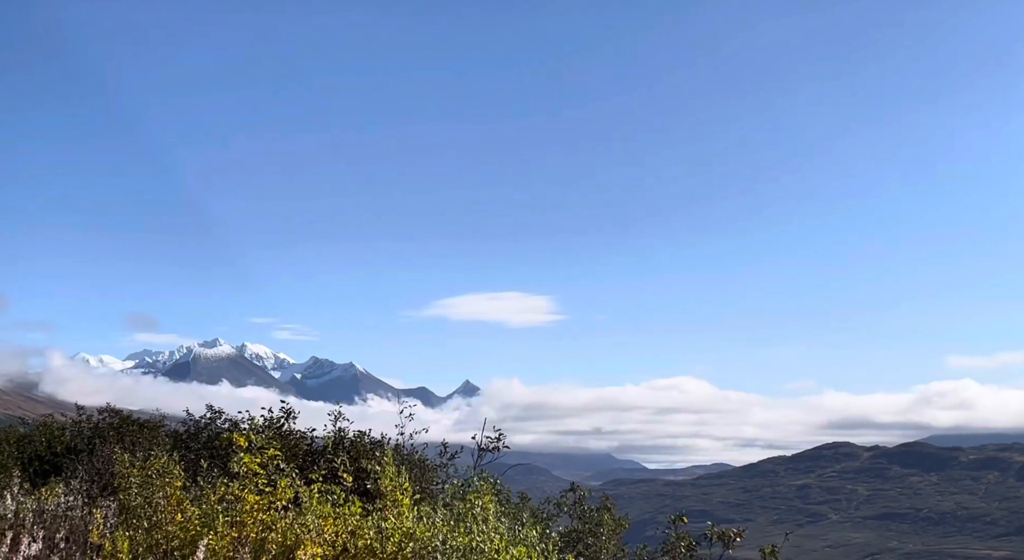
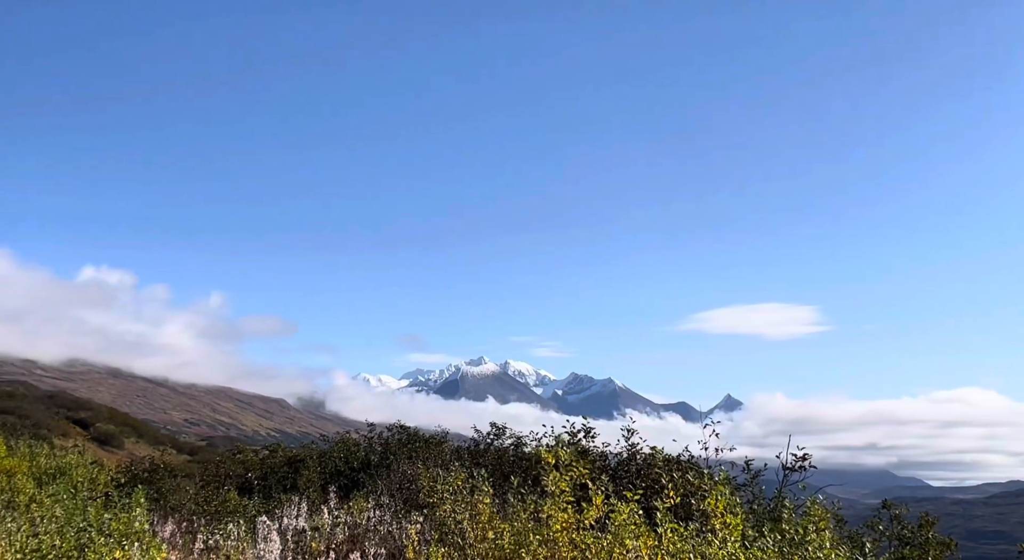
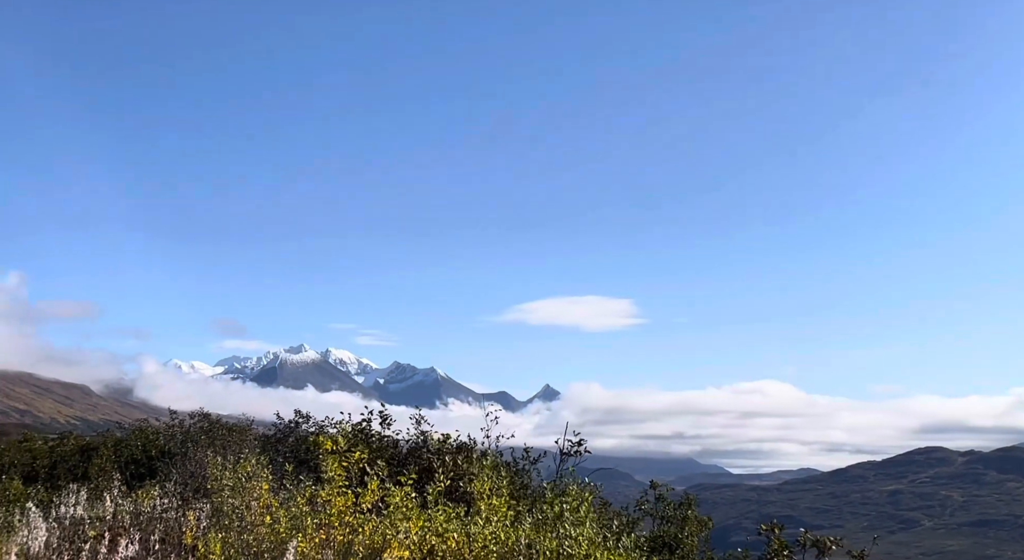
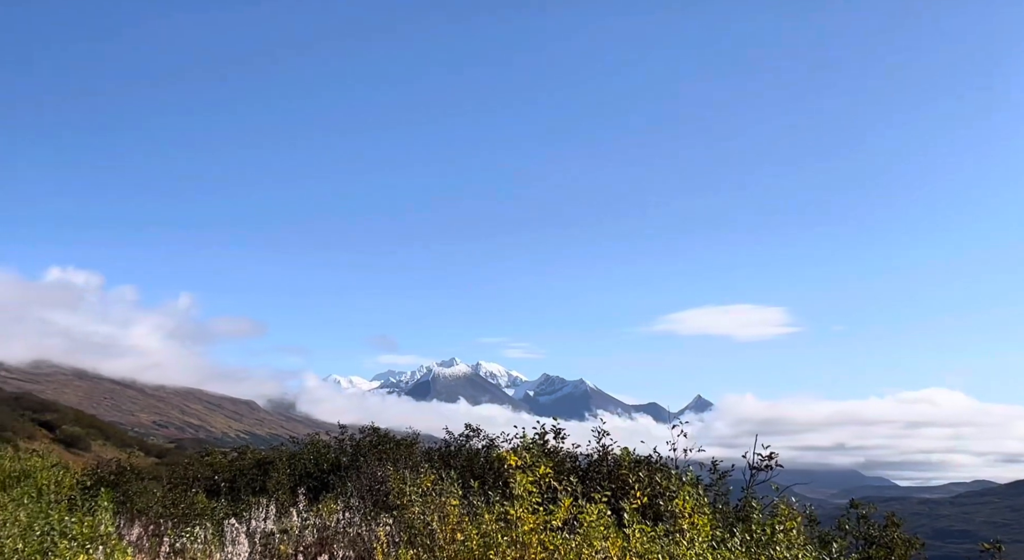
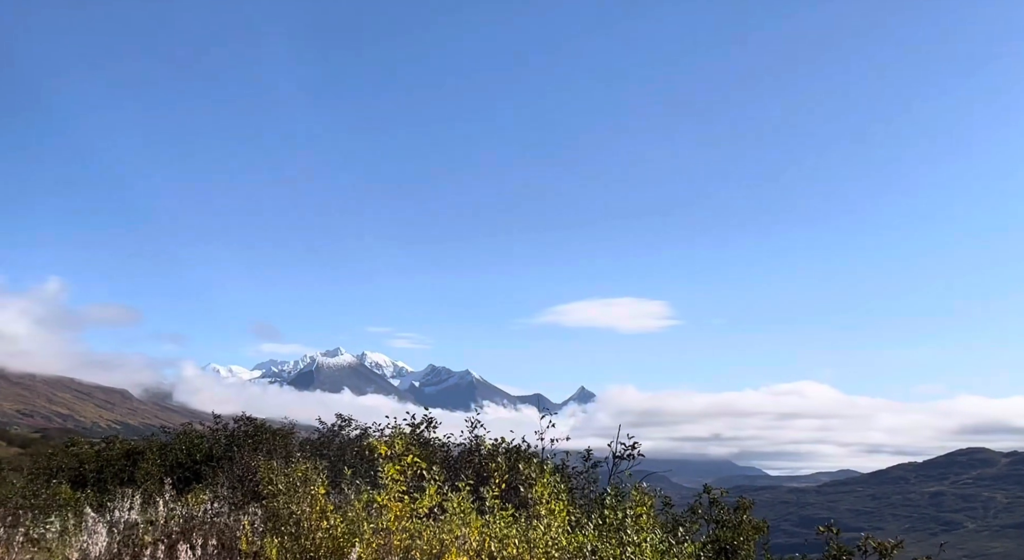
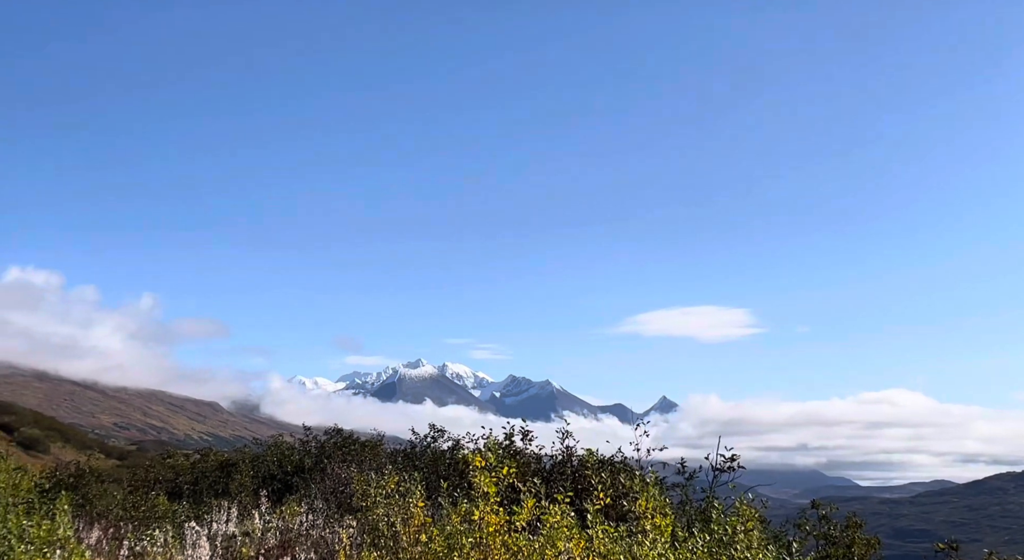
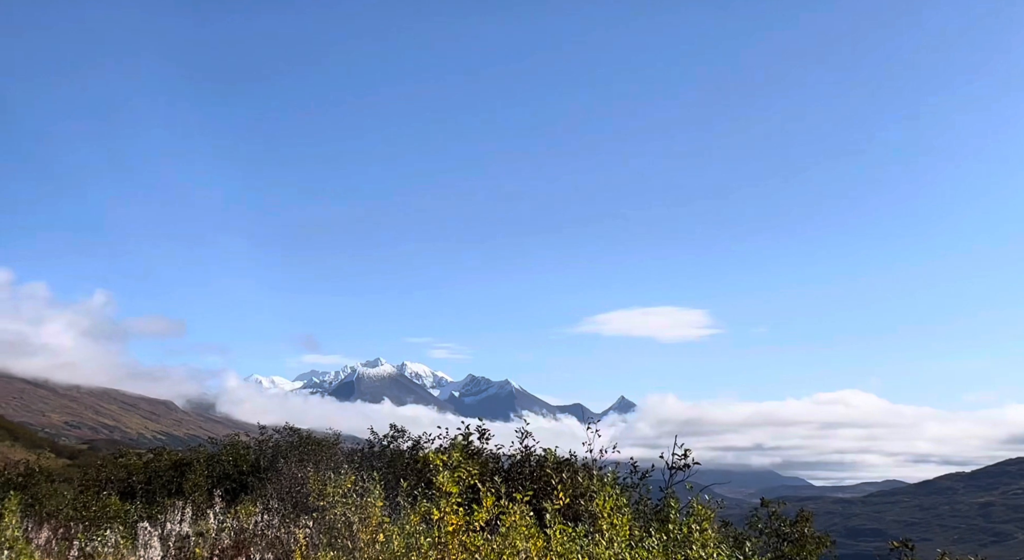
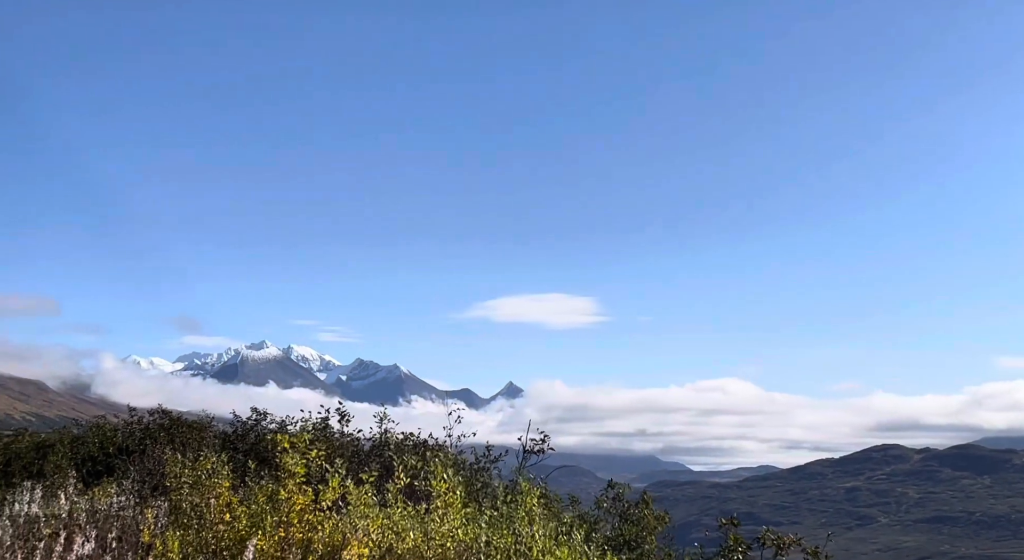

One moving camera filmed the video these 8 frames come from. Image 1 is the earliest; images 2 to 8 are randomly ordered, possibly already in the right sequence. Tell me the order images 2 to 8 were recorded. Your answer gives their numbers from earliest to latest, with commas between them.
8, 3, 5, 7, 6, 4, 2
